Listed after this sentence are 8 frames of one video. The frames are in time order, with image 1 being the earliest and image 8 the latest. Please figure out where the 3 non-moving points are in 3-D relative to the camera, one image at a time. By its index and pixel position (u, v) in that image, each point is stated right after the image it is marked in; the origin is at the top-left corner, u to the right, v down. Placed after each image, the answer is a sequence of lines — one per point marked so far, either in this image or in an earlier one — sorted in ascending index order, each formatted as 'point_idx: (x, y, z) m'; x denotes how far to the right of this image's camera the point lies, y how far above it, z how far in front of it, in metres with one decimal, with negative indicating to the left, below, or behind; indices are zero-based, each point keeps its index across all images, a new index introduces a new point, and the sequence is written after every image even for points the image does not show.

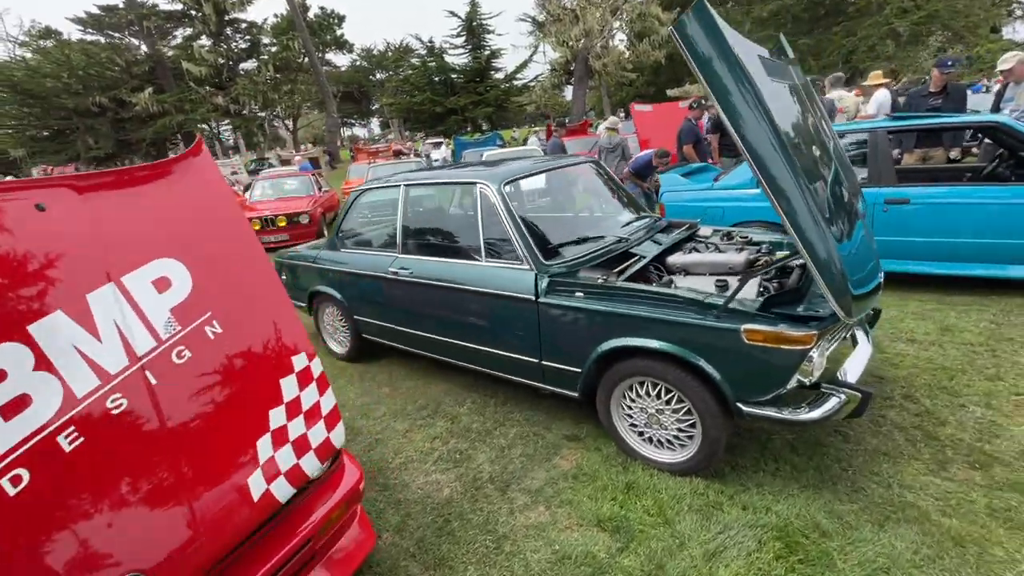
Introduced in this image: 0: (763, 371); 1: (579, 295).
0: (+1.1, -0.4, +2.2) m
1: (+0.4, 0.0, +2.7) m
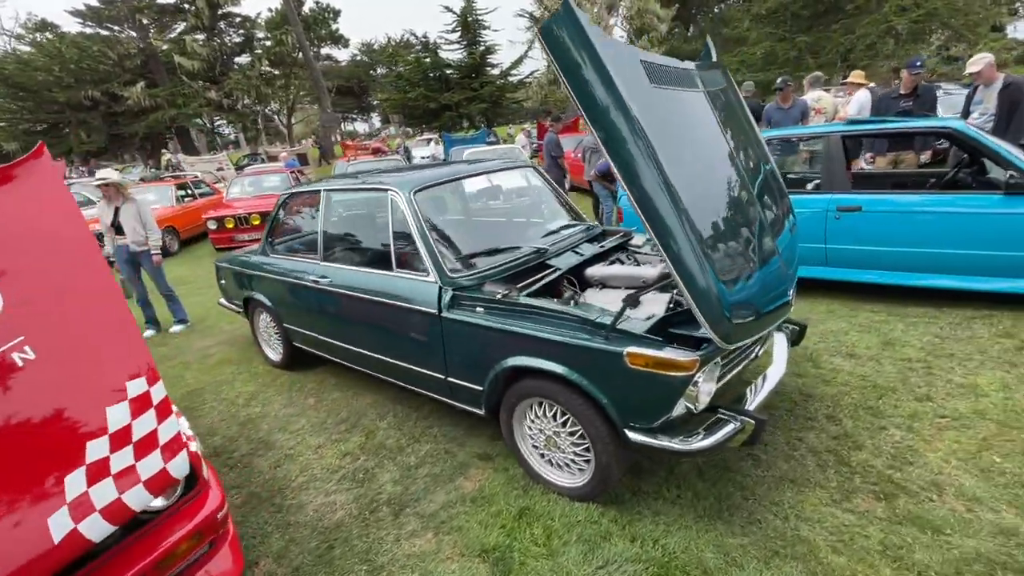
0: (+0.6, -0.5, +2.1) m
1: (-0.2, -0.1, +2.6) m
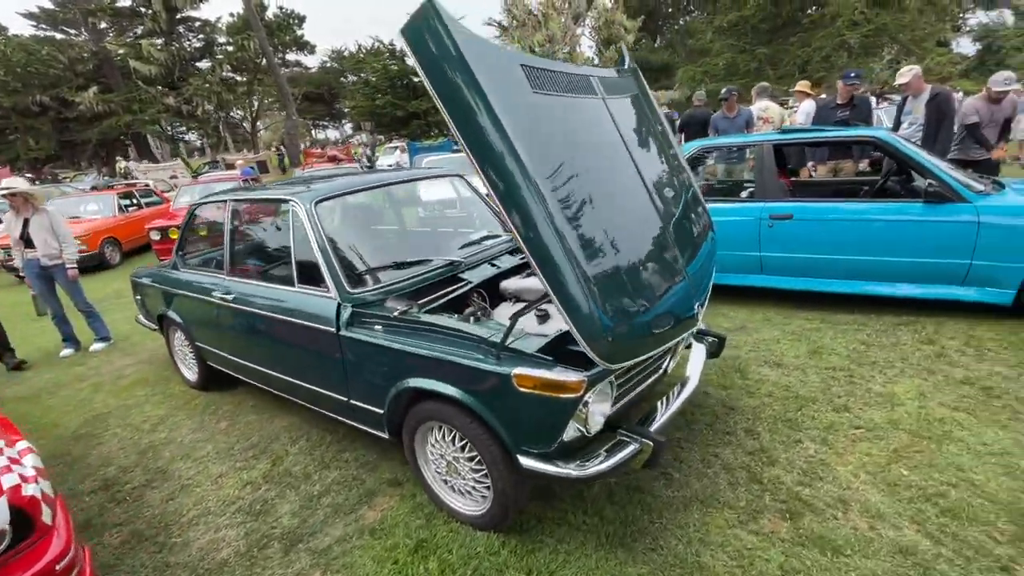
0: (+0.1, -0.5, +1.9) m
1: (-0.7, -0.2, +2.4) m
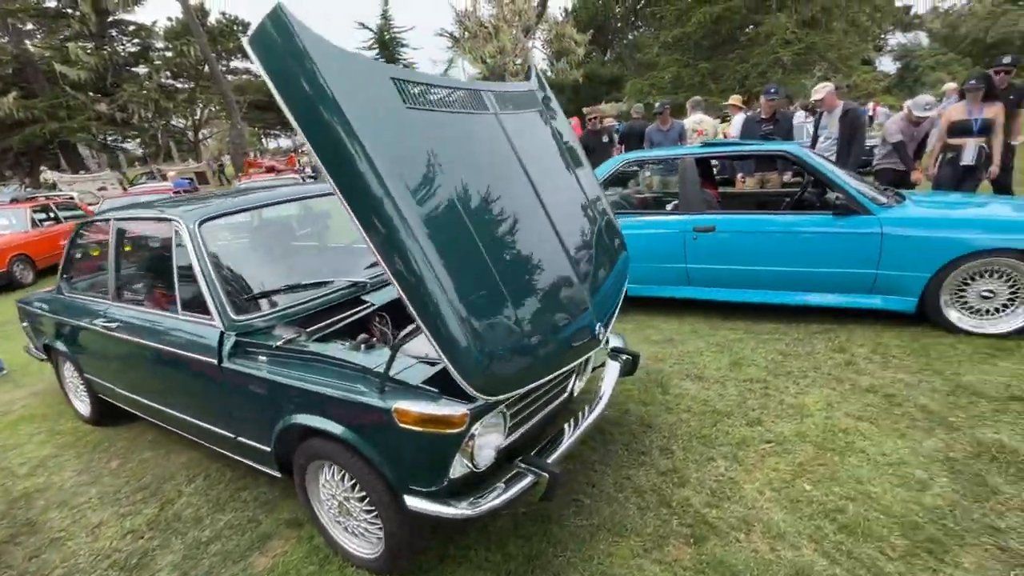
0: (-0.3, -0.6, +1.8) m
1: (-1.2, -0.3, +2.3) m
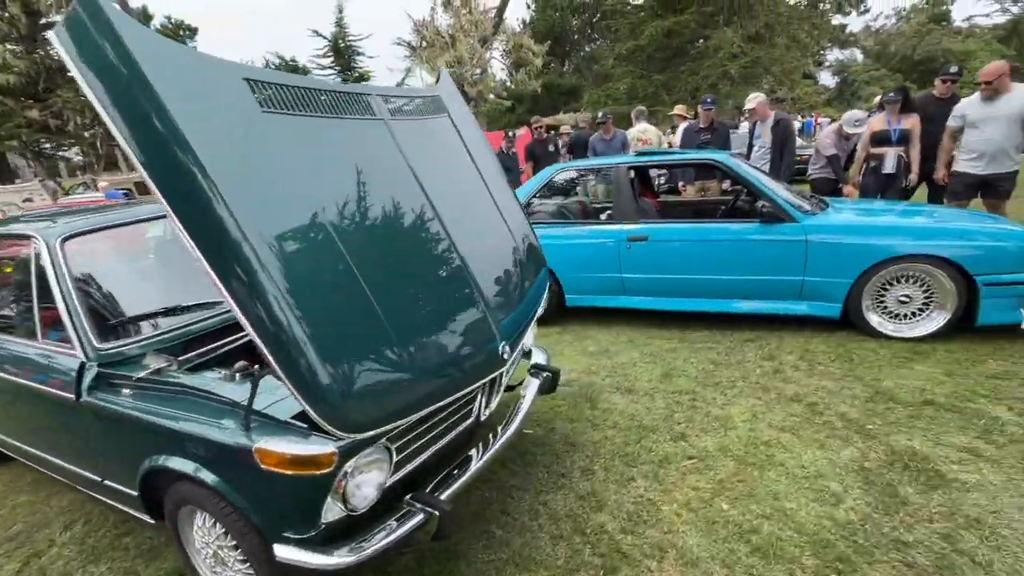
0: (-0.7, -0.7, +1.6) m
1: (-1.6, -0.4, +2.0) m
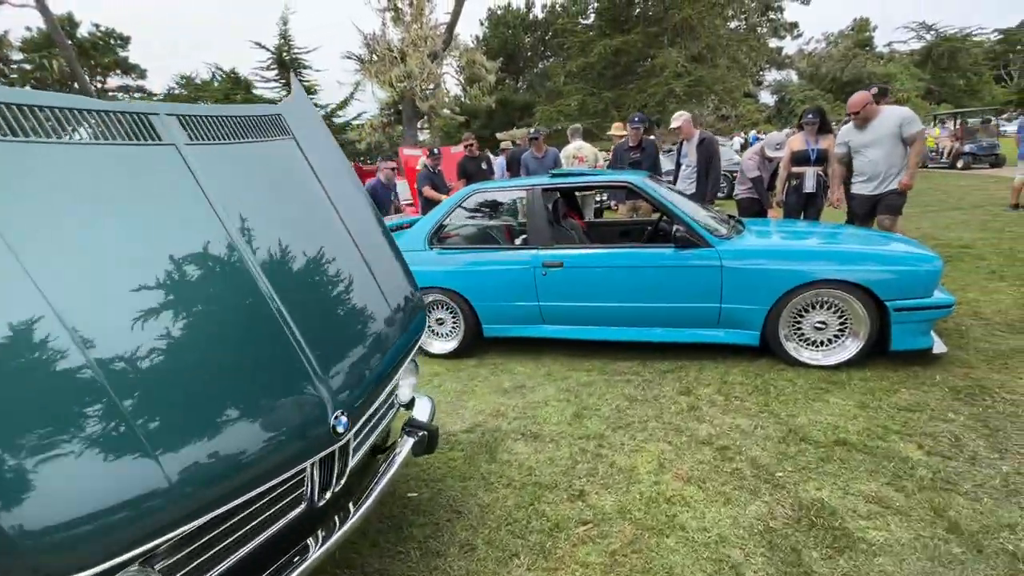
0: (-1.3, -0.9, +1.2) m
1: (-2.2, -0.7, +1.5) m
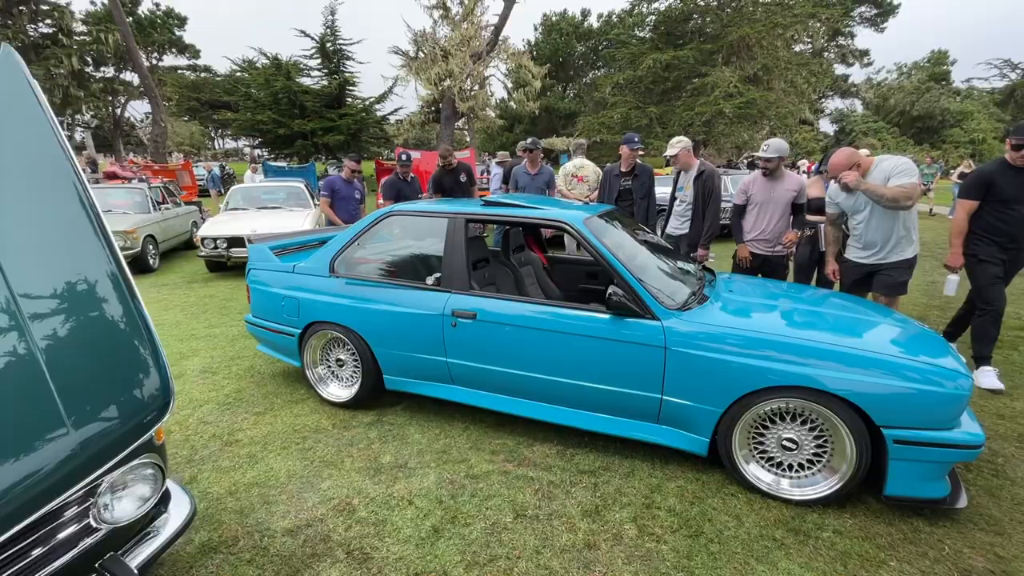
0: (-2.2, -1.1, +0.5) m
1: (-3.1, -0.7, +0.9) m
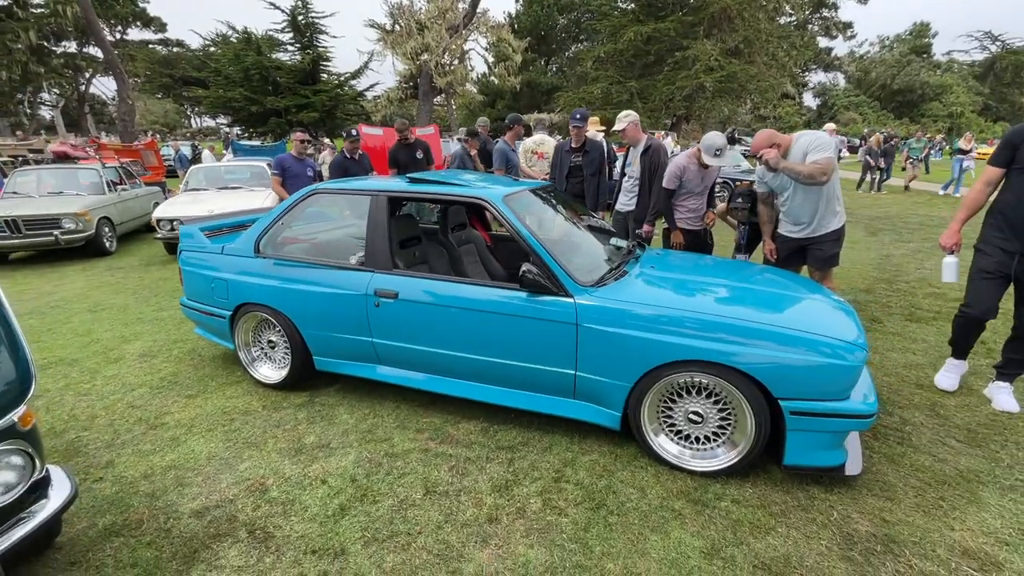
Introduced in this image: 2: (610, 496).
0: (-2.7, -1.1, +0.5) m
1: (-3.5, -0.7, +0.8) m
2: (+0.5, -1.1, +2.6) m
